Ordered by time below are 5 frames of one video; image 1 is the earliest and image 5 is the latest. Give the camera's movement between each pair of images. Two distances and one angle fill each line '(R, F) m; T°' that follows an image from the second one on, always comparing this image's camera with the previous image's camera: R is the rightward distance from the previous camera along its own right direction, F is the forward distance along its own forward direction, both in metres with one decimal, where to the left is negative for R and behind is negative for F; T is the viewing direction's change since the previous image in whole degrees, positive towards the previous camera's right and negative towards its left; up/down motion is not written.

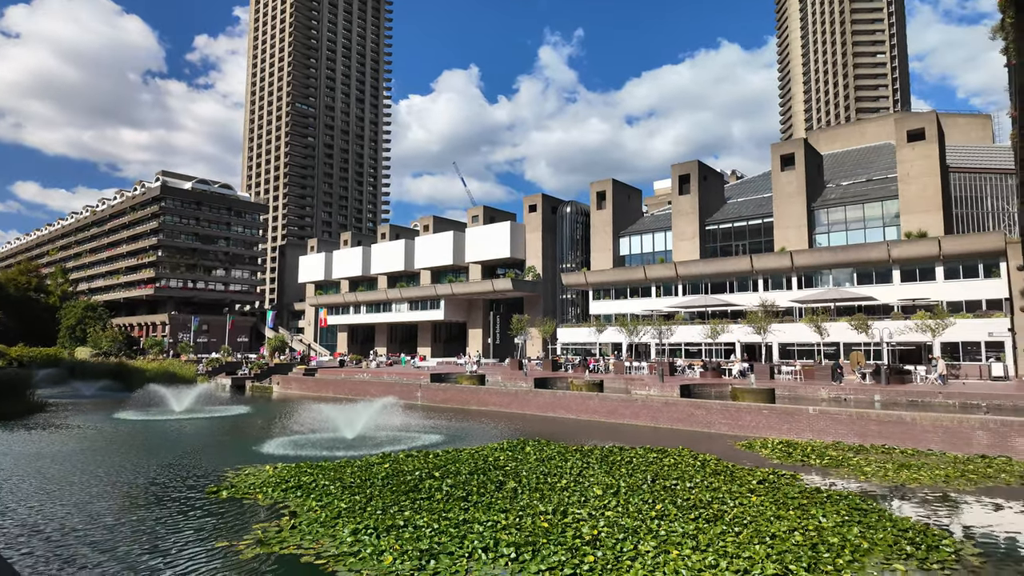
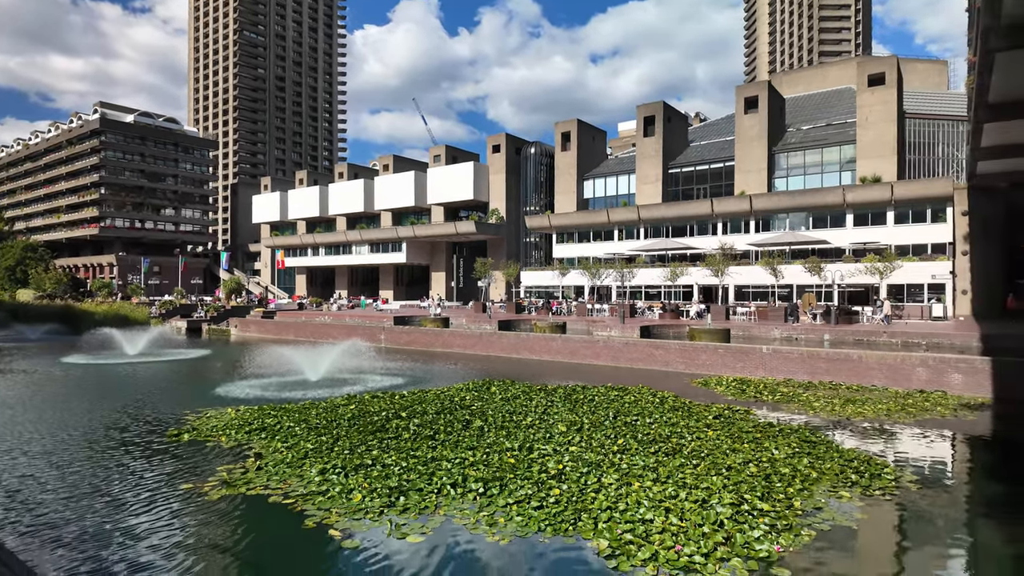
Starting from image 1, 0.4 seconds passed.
(-0.1, +0.1) m; +4°
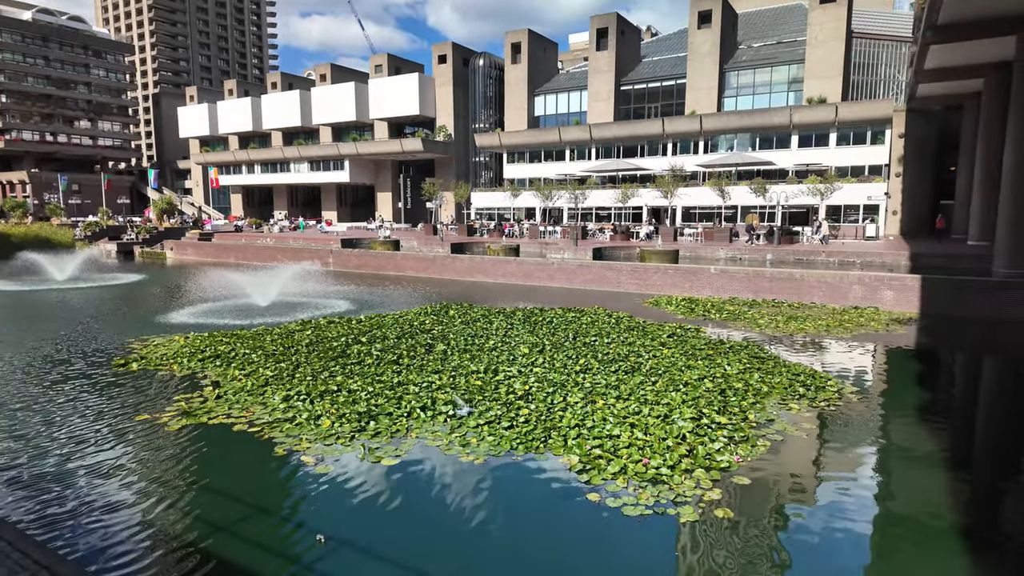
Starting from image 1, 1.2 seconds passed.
(-0.3, +0.2) m; +5°
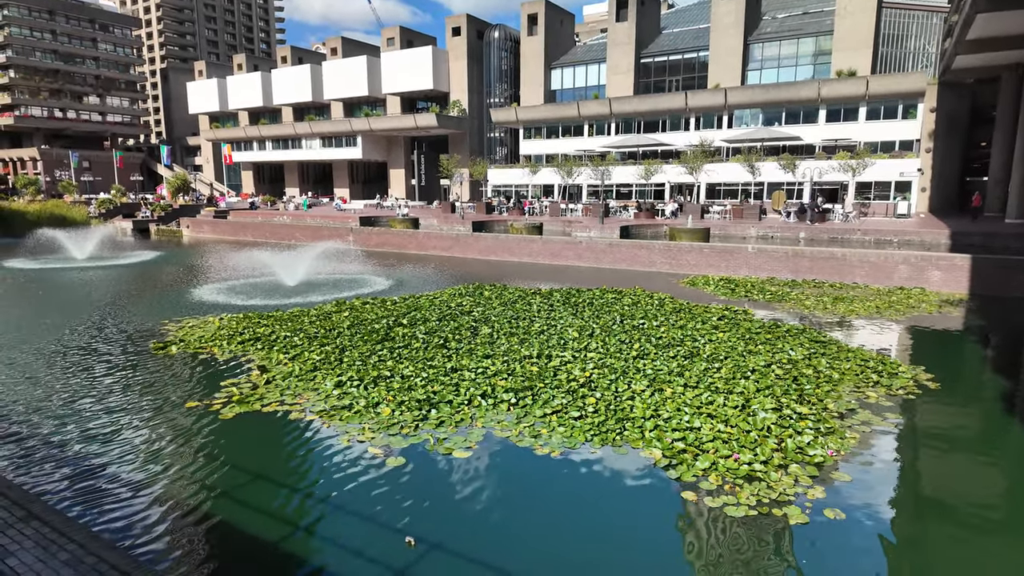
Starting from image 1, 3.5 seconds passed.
(-0.8, +0.4) m; -1°
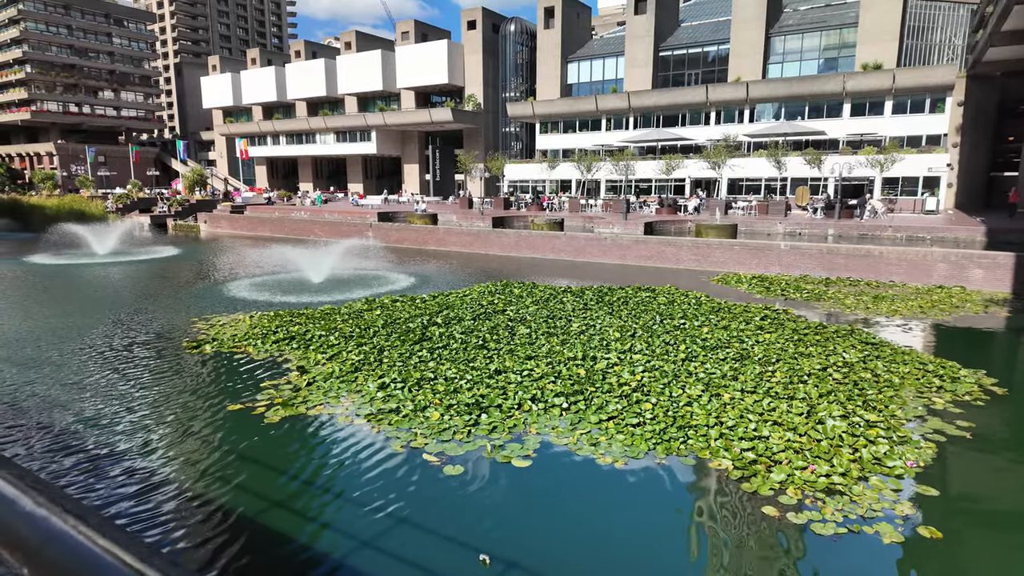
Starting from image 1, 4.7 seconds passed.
(-0.5, +0.3) m; -1°
